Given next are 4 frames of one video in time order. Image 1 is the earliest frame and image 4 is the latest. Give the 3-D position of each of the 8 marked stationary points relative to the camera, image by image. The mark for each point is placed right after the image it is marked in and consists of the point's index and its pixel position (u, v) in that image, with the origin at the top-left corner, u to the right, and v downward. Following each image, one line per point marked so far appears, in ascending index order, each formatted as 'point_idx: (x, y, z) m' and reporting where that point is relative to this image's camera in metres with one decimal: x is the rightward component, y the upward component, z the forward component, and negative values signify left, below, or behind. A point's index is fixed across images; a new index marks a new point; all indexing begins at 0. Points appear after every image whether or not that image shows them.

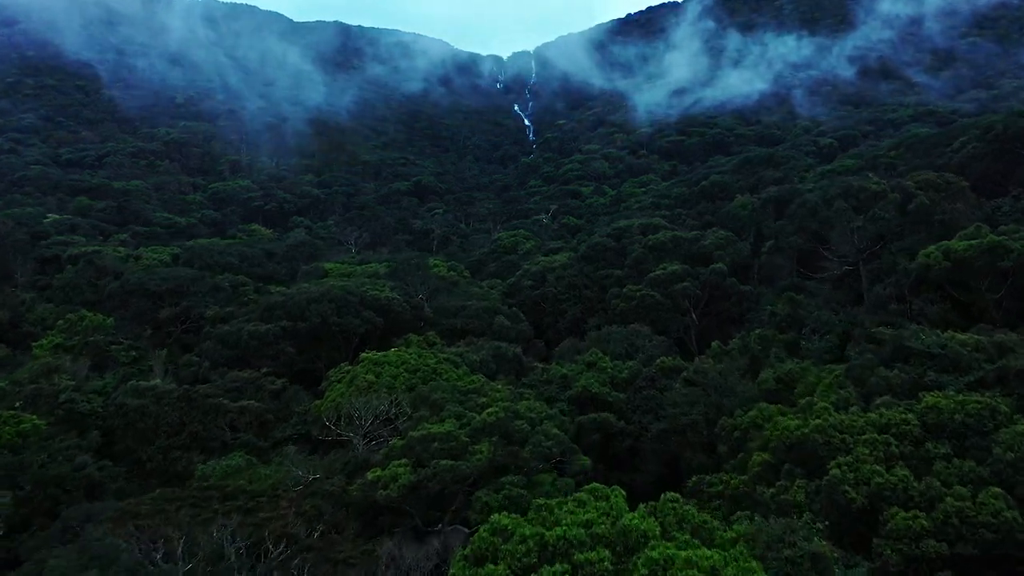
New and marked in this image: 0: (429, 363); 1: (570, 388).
0: (-2.0, -1.8, +19.5) m
1: (+1.4, -2.4, +19.8) m
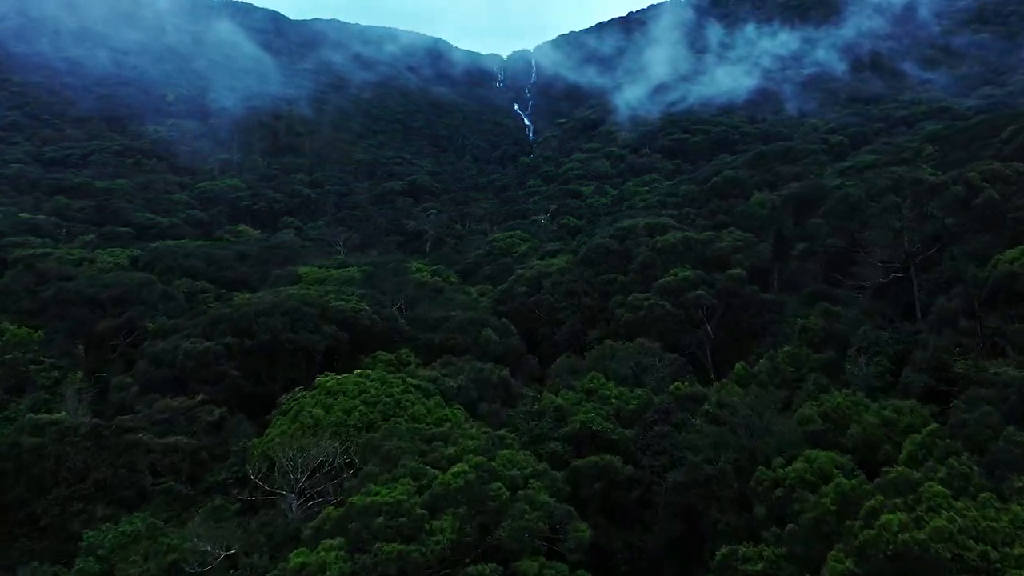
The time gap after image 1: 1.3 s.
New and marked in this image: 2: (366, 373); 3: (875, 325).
0: (-2.3, -2.0, +16.0) m
1: (+1.1, -2.6, +16.2) m
2: (-3.1, -1.8, +17.5) m
3: (+8.6, -0.9, +19.5) m
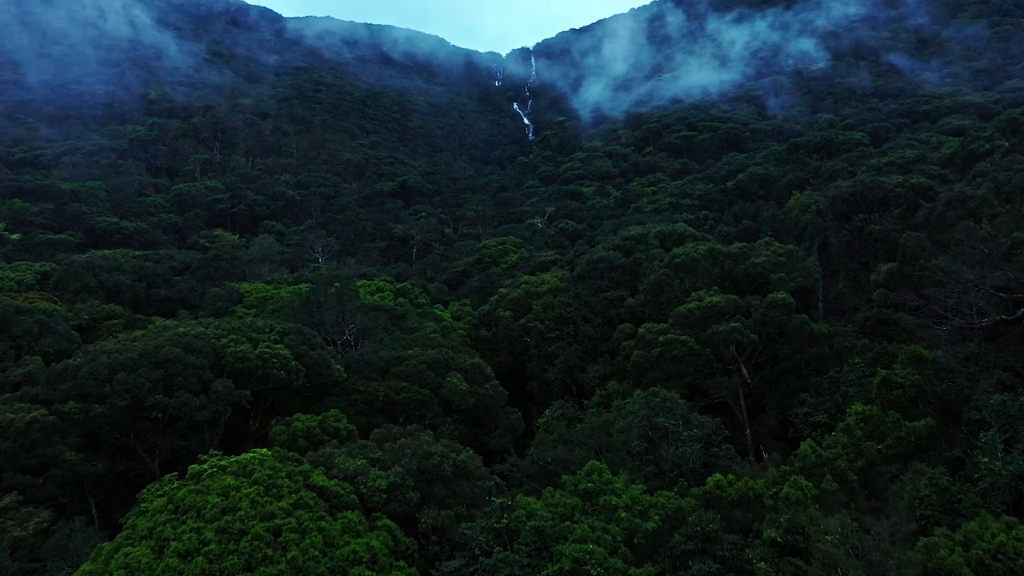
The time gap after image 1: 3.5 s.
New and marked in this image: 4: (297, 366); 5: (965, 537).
0: (-2.9, -2.7, +10.1) m
1: (+0.5, -3.3, +10.4) m
2: (-3.7, -2.5, +11.7) m
3: (+8.0, -1.5, +13.6) m
4: (-4.2, -1.5, +16.3) m
5: (+5.0, -2.7, +9.2) m
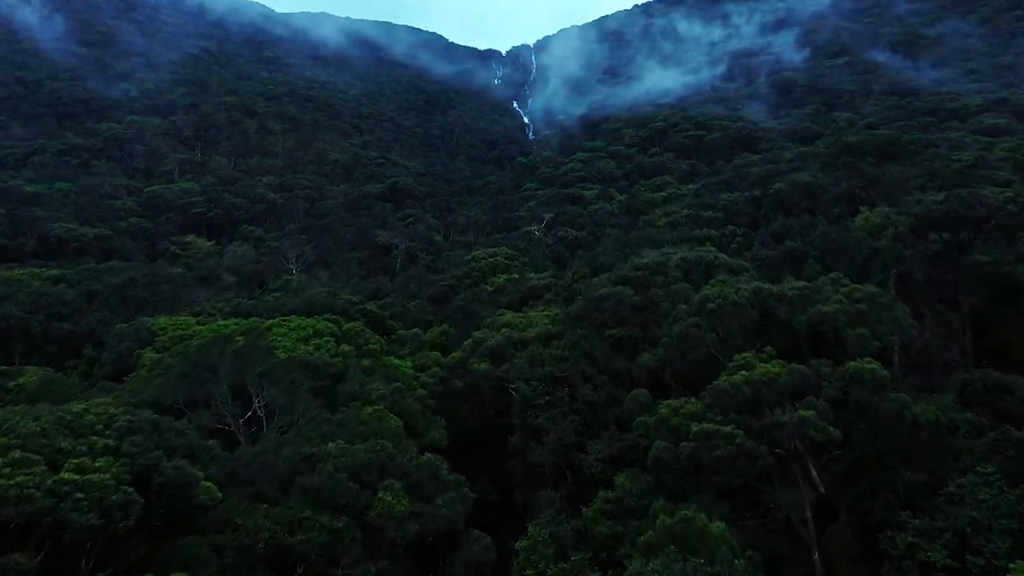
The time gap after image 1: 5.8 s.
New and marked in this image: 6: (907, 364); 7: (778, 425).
0: (-3.5, -3.8, +4.2) m
1: (-0.1, -4.4, +4.4) m
2: (-4.3, -3.6, +5.7) m
3: (+7.4, -2.6, +7.7) m
4: (-4.8, -2.6, +10.4) m
5: (+4.5, -3.8, +3.3) m
6: (+8.1, -1.6, +17.1) m
7: (+4.3, -2.1, +13.2) m
